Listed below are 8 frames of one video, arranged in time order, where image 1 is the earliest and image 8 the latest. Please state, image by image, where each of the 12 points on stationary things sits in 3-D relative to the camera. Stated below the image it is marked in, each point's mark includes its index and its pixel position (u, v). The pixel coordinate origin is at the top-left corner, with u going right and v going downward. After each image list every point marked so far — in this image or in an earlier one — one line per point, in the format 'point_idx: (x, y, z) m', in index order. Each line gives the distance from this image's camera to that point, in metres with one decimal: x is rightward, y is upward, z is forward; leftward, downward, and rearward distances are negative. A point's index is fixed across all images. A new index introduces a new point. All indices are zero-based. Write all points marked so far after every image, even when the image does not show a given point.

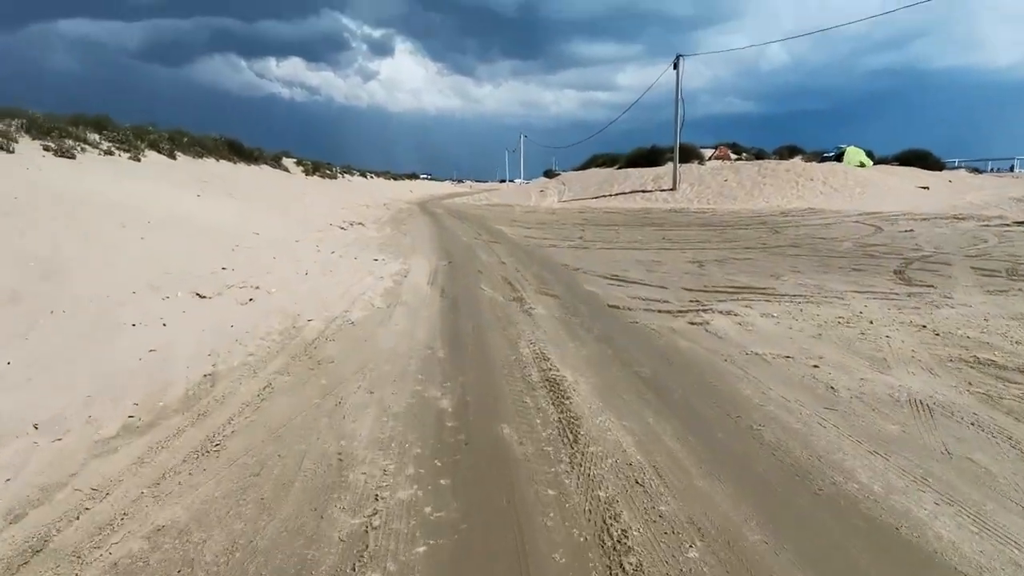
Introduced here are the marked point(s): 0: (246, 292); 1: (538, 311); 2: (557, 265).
0: (-3.2, -0.1, +7.1) m
1: (+0.3, -0.3, +7.5) m
2: (+0.9, +0.4, +11.5) m
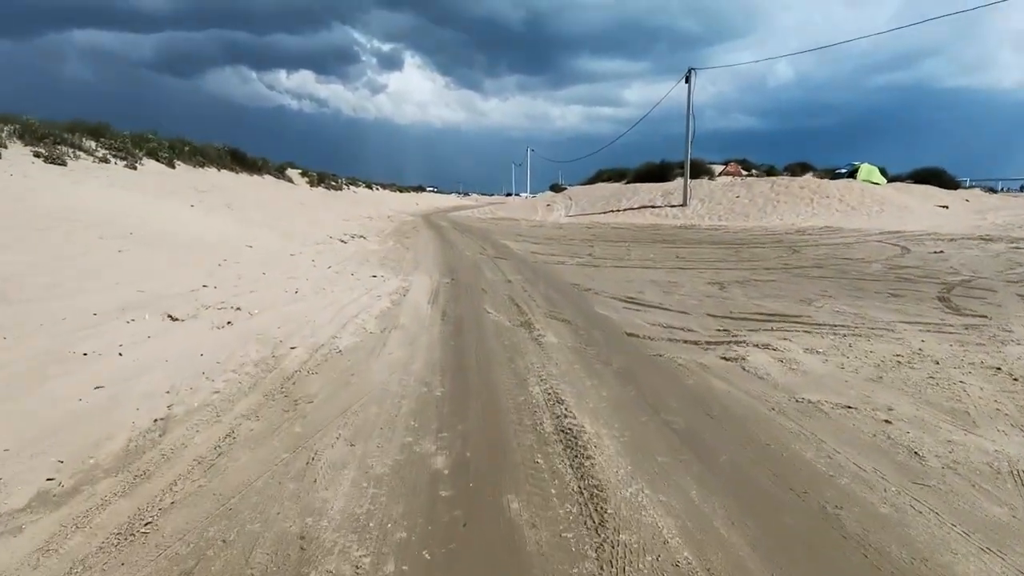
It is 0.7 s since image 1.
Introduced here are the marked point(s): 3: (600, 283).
0: (-3.1, -0.3, +6.4) m
1: (+0.4, -0.6, +6.7) m
2: (+1.0, 0.0, +10.8) m
3: (+1.6, +0.1, +10.9) m
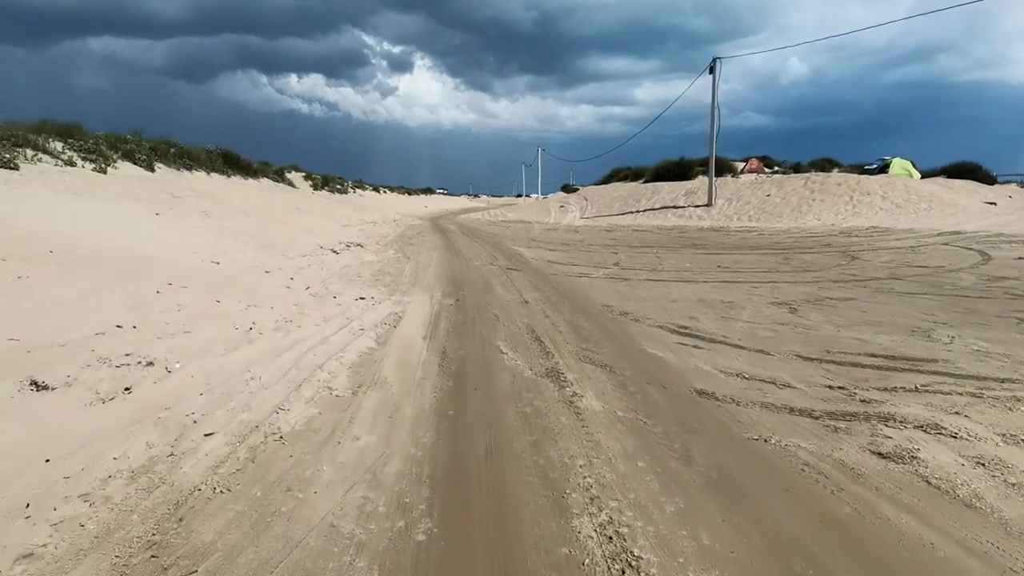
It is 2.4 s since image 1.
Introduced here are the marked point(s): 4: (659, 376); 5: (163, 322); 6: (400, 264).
0: (-2.9, -0.7, +4.5) m
1: (+0.6, -0.9, +4.8) m
2: (+1.3, -0.3, +8.8) m
3: (+1.9, -0.3, +8.9) m
4: (+1.3, -0.8, +5.4) m
5: (-3.5, -0.3, +5.9) m
6: (-2.7, +0.6, +14.7) m
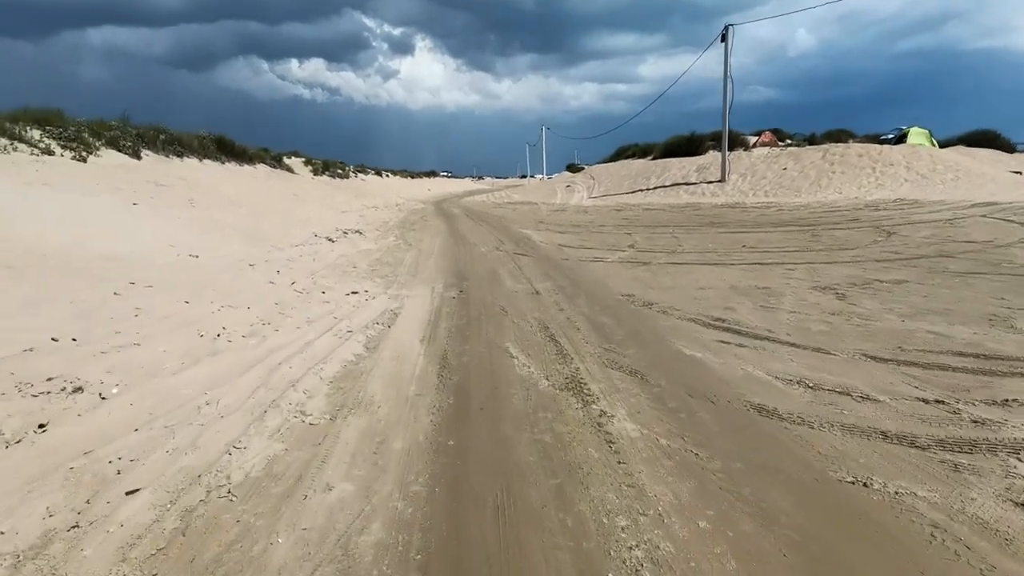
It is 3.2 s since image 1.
0: (-2.8, -0.7, +3.6) m
1: (+0.7, -0.9, +3.8) m
2: (+1.4, -0.1, +7.8) m
3: (+2.0, -0.1, +7.9) m
4: (+1.4, -0.7, +4.5) m
5: (-3.4, -0.4, +5.0) m
6: (-2.6, +0.8, +13.7) m
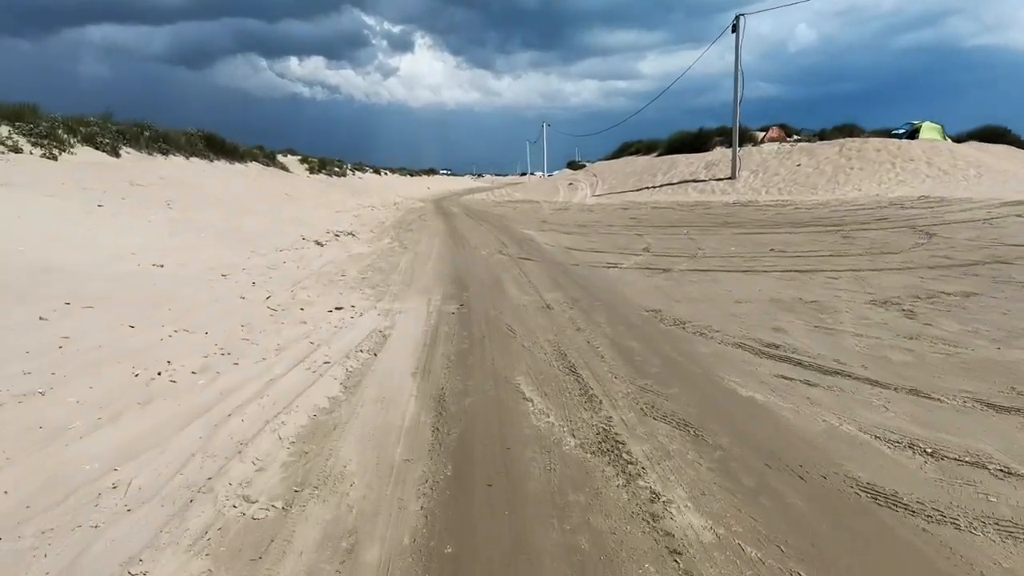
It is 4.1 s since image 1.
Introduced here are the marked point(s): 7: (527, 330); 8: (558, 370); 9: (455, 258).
0: (-2.7, -0.9, +2.5) m
1: (+0.8, -1.1, +2.8) m
2: (+1.5, -0.3, +6.8) m
3: (+2.1, -0.2, +6.9) m
4: (+1.5, -0.9, +3.4) m
5: (-3.3, -0.6, +4.0) m
6: (-2.5, +0.7, +12.7) m
7: (+0.1, -0.4, +6.3) m
8: (+0.4, -0.7, +5.0) m
9: (-1.2, +0.6, +12.3) m
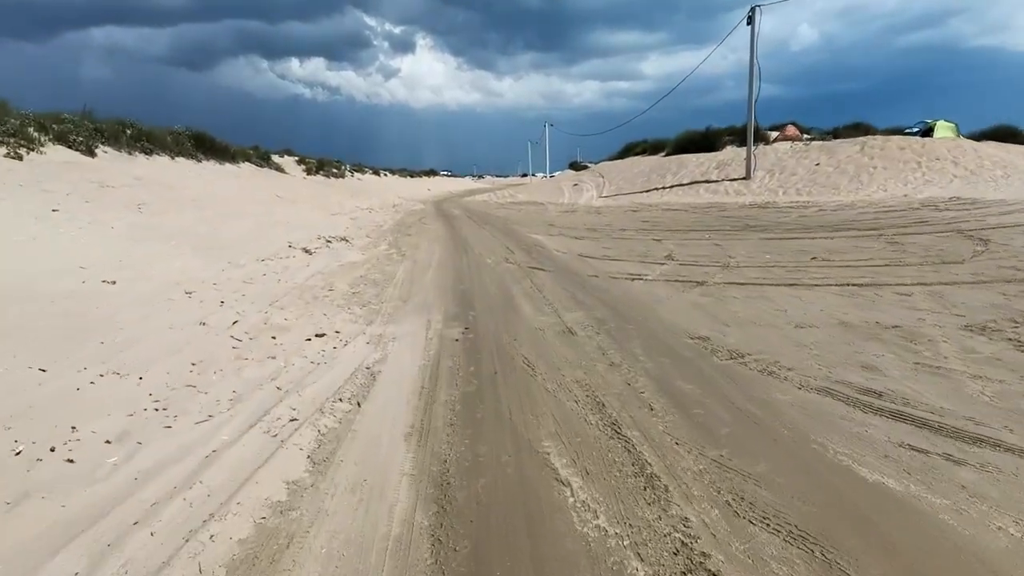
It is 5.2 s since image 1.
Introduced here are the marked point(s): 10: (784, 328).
0: (-2.5, -1.1, +1.3) m
1: (+1.0, -1.3, +1.6) m
2: (+1.7, -0.5, +5.6) m
3: (+2.3, -0.5, +5.7) m
4: (+1.7, -1.1, +2.2) m
5: (-3.1, -0.8, +2.8) m
6: (-2.3, +0.5, +11.5) m
7: (+0.3, -0.7, +5.1) m
8: (+0.5, -0.9, +3.8) m
9: (-1.0, +0.4, +11.2) m
10: (+2.7, -0.4, +5.9) m
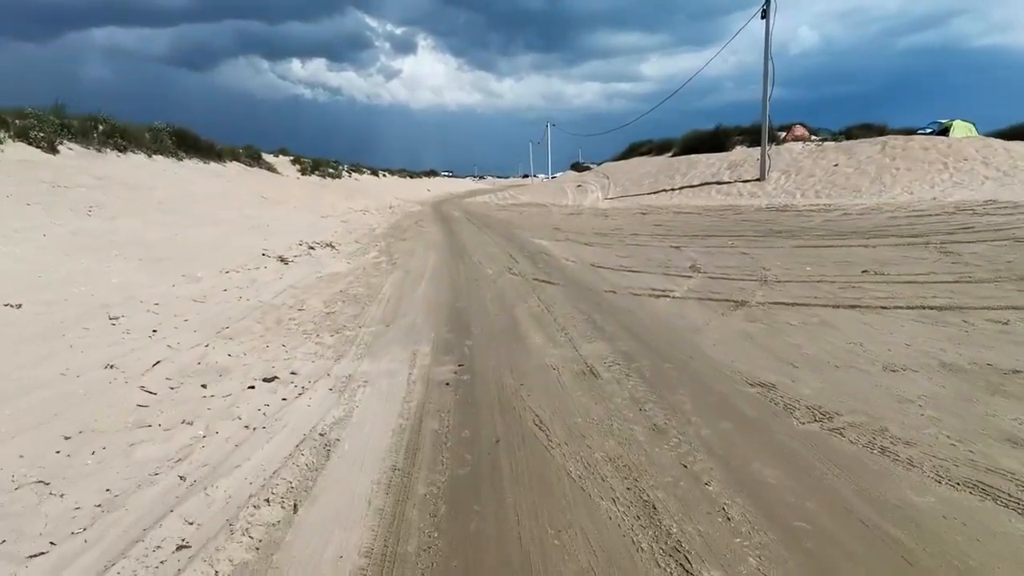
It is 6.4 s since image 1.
0: (-2.5, -1.3, 0.0) m
1: (+1.0, -1.5, +0.2) m
2: (+1.7, -0.8, +4.2) m
3: (+2.3, -0.7, +4.3) m
4: (+1.7, -1.4, +0.9) m
5: (-3.1, -1.0, +1.4) m
6: (-2.3, +0.2, +10.1) m
7: (+0.3, -0.9, +3.8) m
8: (+0.6, -1.1, +2.4) m
9: (-1.0, +0.1, +9.8) m
10: (+2.7, -0.6, +4.5) m
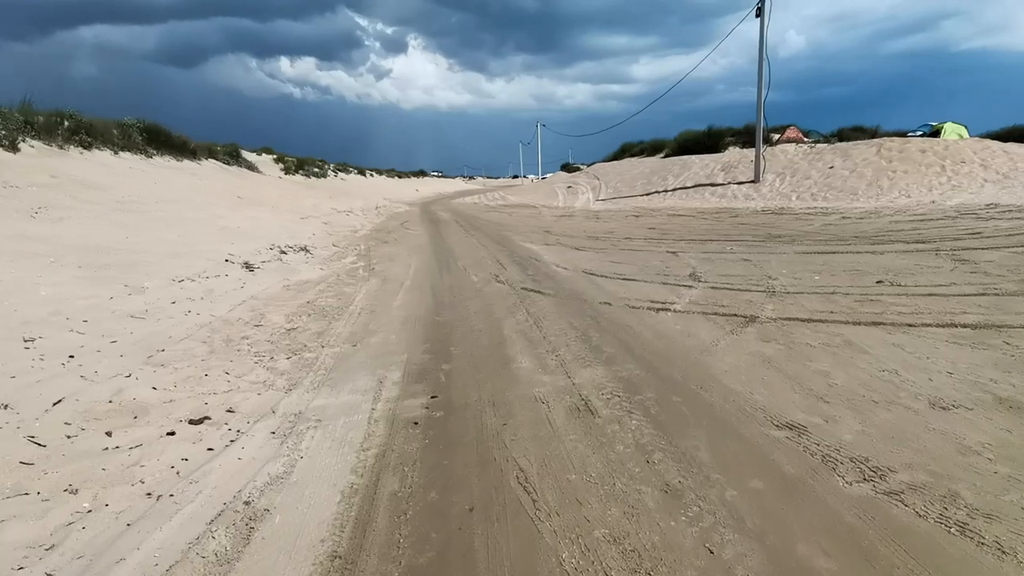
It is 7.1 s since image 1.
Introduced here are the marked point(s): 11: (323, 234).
0: (-2.6, -1.5, -0.8) m
1: (+0.9, -1.6, -0.5) m
2: (+1.6, -0.9, +3.5) m
3: (+2.2, -0.8, +3.6) m
4: (+1.7, -1.5, +0.1) m
5: (-3.1, -1.1, +0.6) m
6: (-2.5, +0.1, +9.3) m
7: (+0.2, -1.0, +3.0) m
8: (+0.5, -1.3, +1.7) m
9: (-1.2, 0.0, +9.0) m
10: (+2.6, -0.8, +3.8) m
11: (-5.1, +1.4, +16.0) m
